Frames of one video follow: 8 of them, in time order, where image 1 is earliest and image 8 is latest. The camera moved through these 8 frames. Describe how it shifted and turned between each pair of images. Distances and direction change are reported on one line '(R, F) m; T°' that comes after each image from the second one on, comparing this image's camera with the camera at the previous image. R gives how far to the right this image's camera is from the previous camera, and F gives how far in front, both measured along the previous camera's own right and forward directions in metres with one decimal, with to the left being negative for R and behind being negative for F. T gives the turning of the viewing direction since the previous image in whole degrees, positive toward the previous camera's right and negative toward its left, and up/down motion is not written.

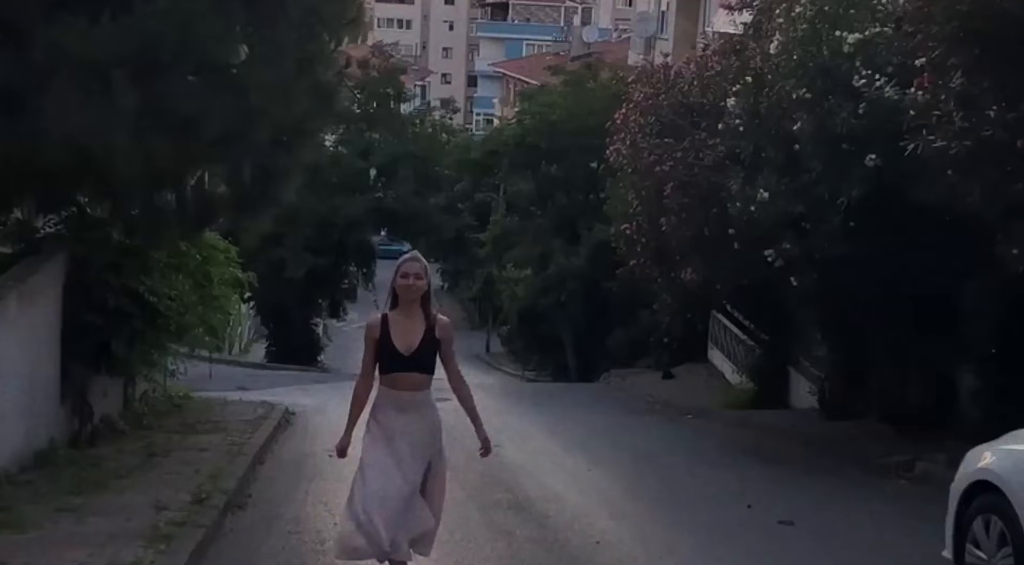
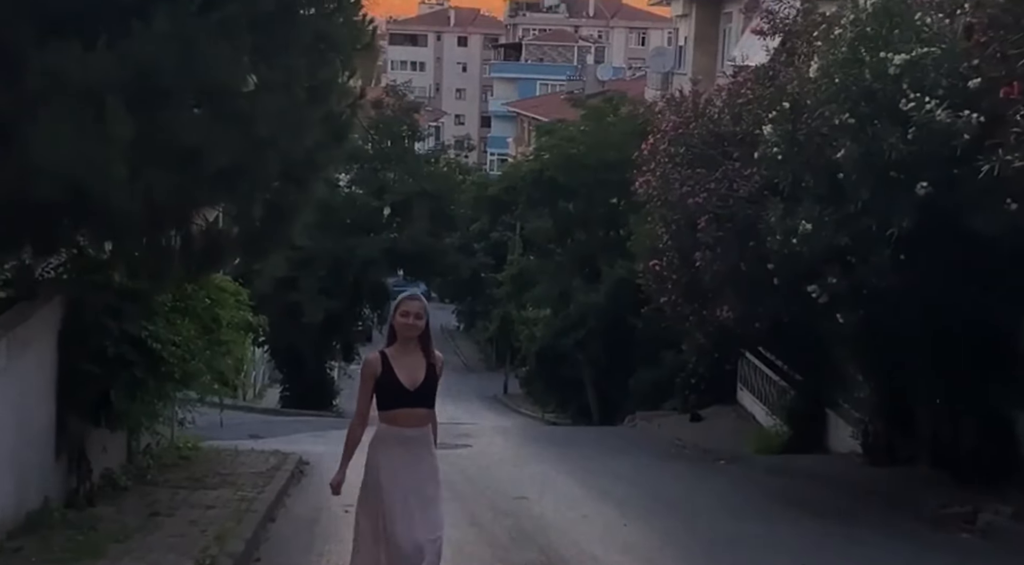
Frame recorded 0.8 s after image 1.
(-0.1, +0.9) m; 0°
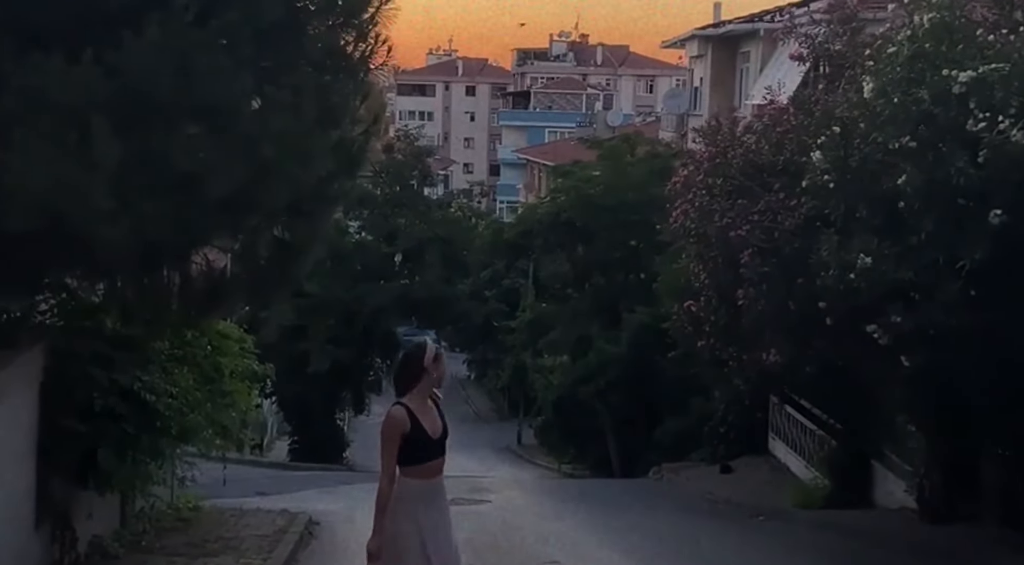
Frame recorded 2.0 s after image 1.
(-0.2, +1.3) m; 0°
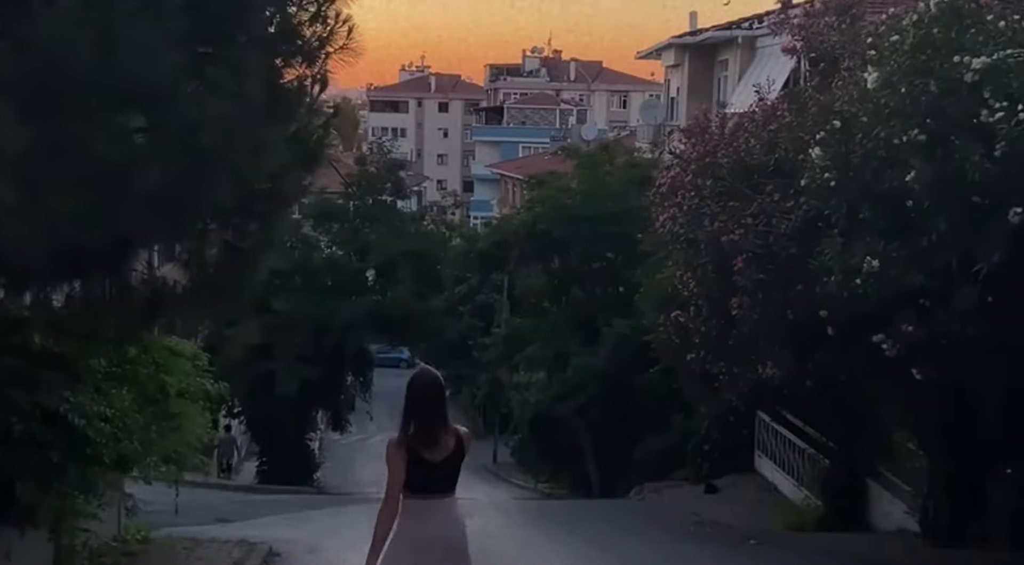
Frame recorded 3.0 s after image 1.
(0.0, +1.2) m; +1°
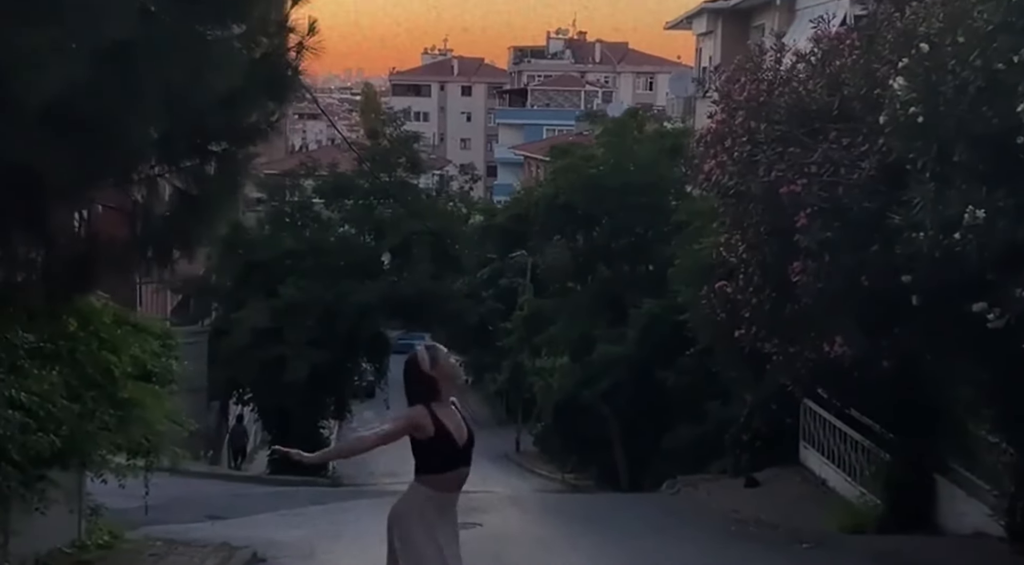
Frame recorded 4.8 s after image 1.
(+0.1, +2.3) m; -1°
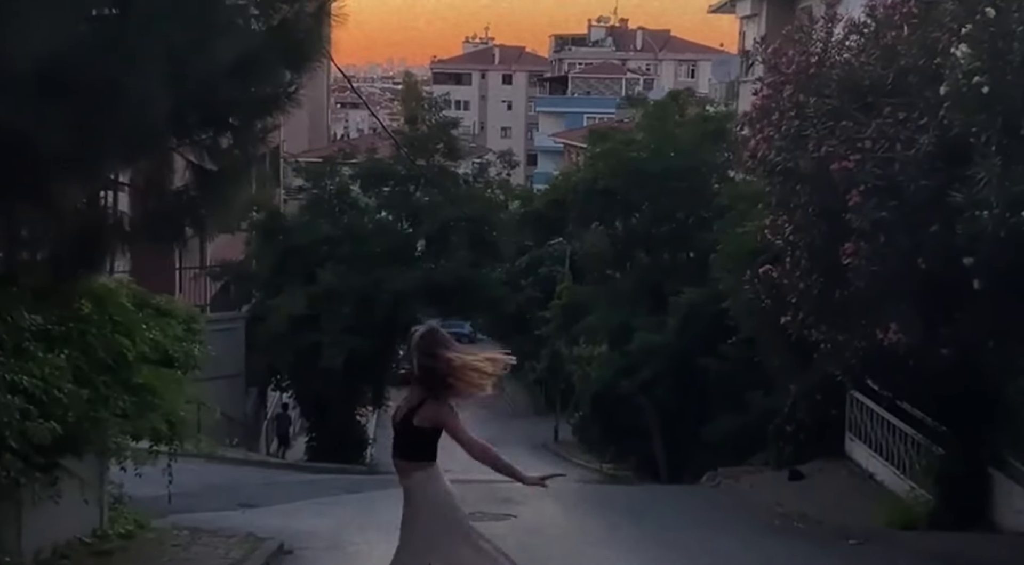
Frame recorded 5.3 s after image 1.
(0.0, +0.6) m; -1°
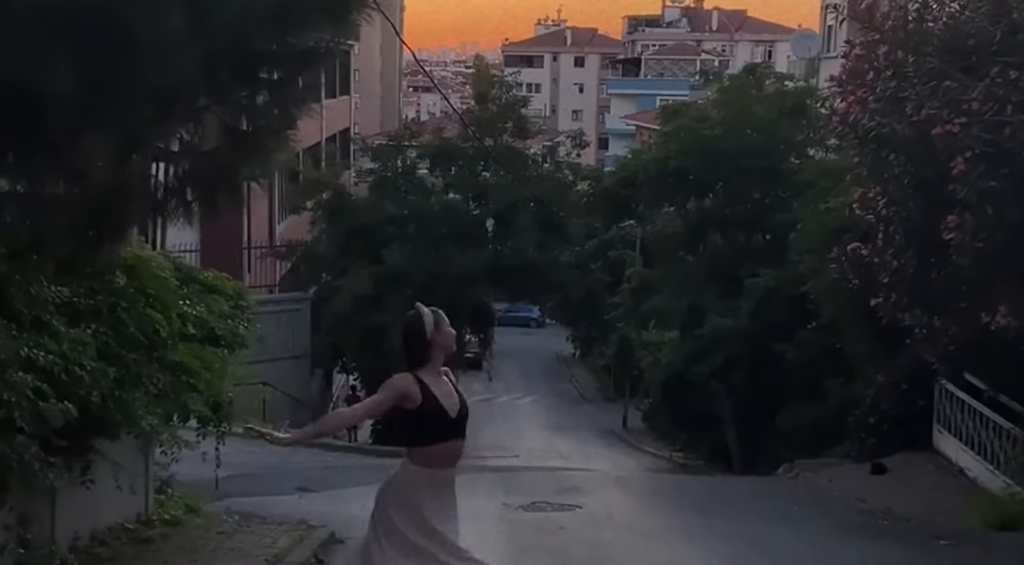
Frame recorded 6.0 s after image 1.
(0.0, +1.0) m; -2°
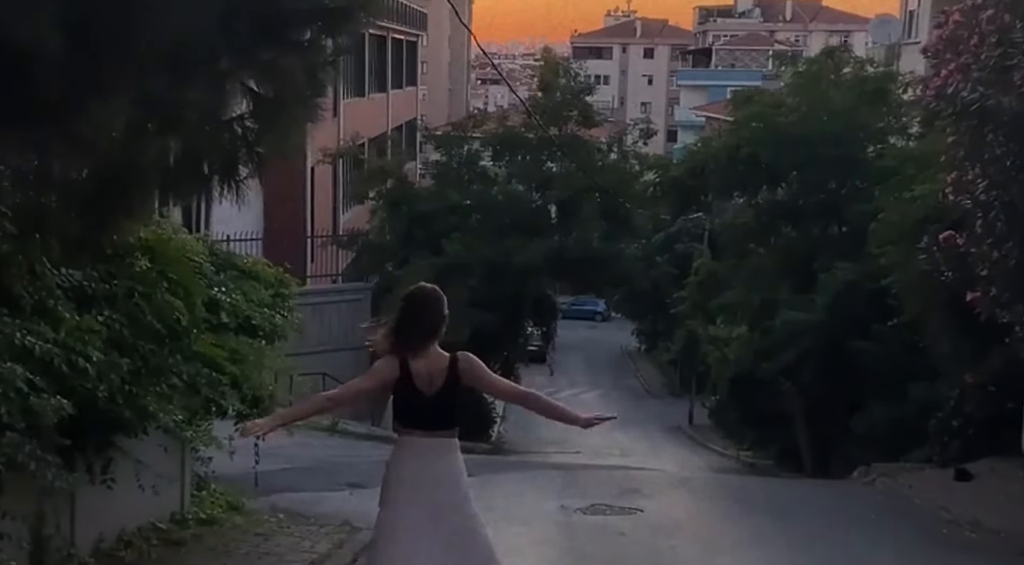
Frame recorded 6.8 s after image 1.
(0.0, +1.0) m; -2°
